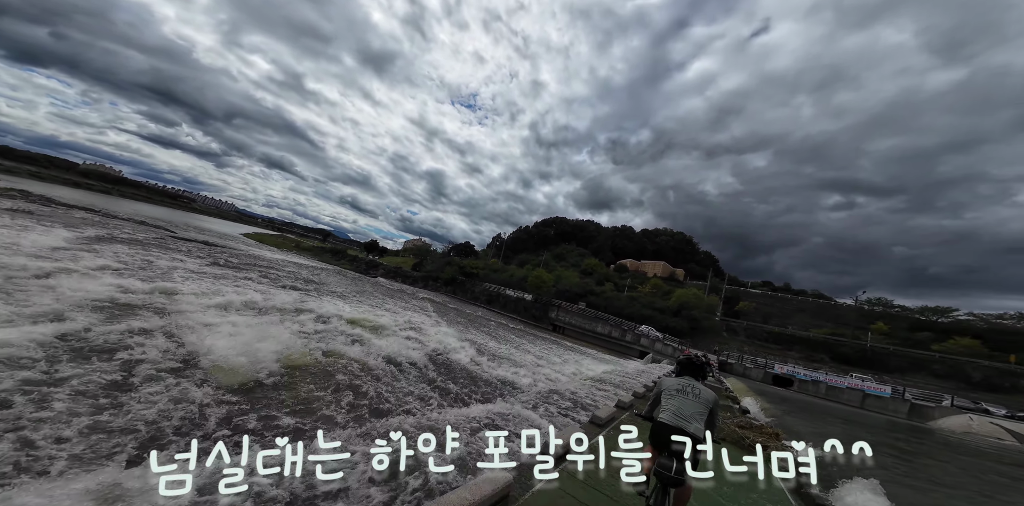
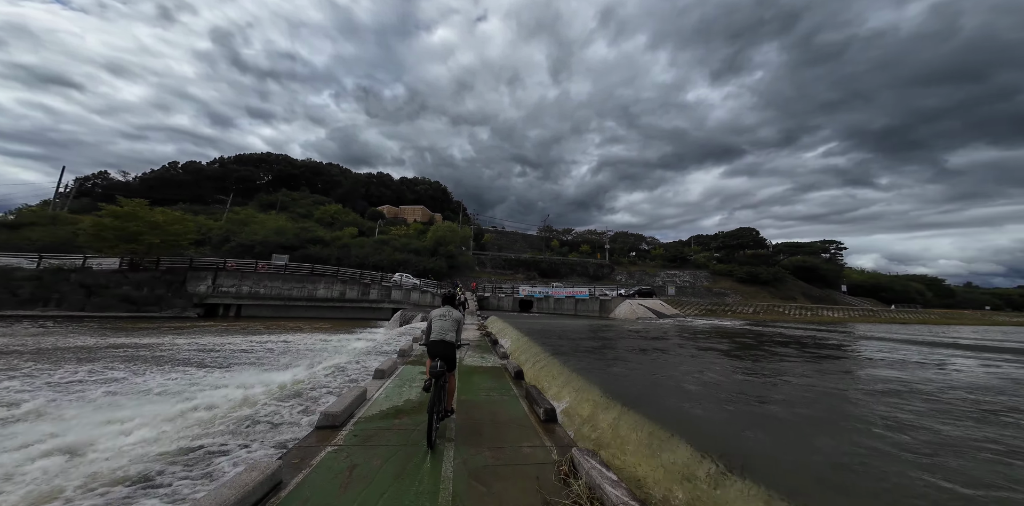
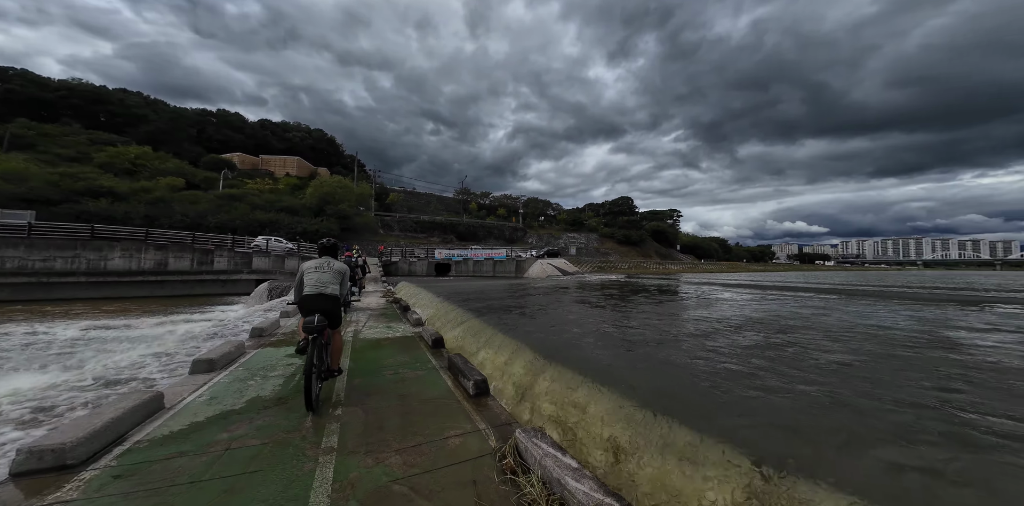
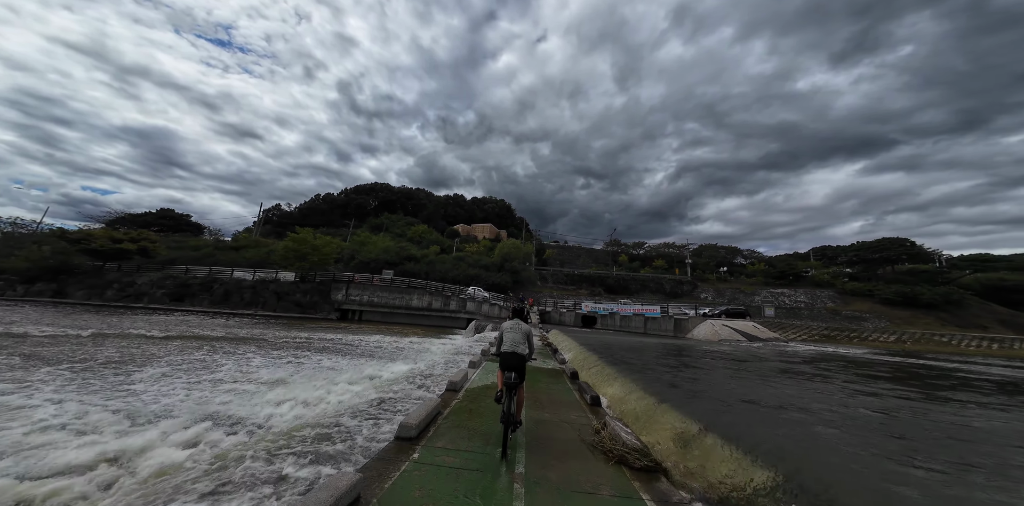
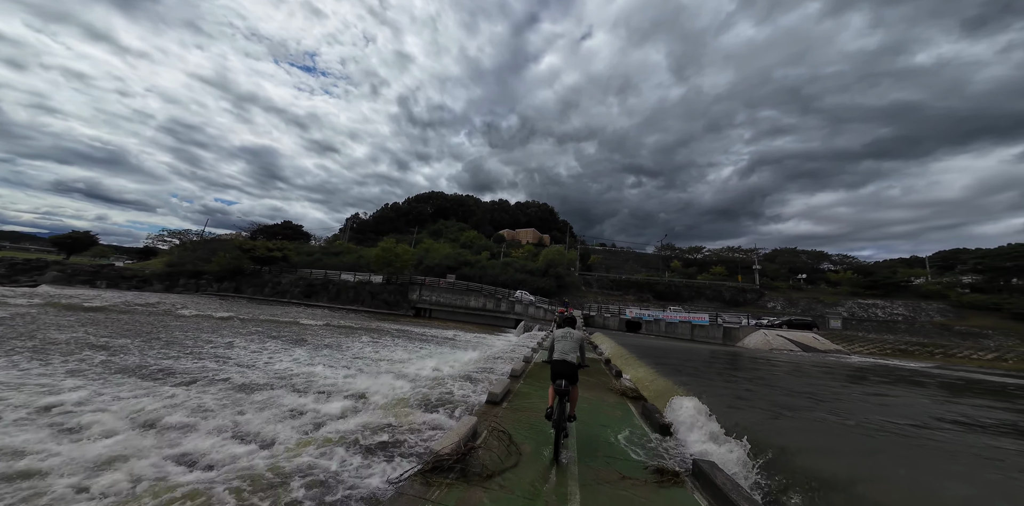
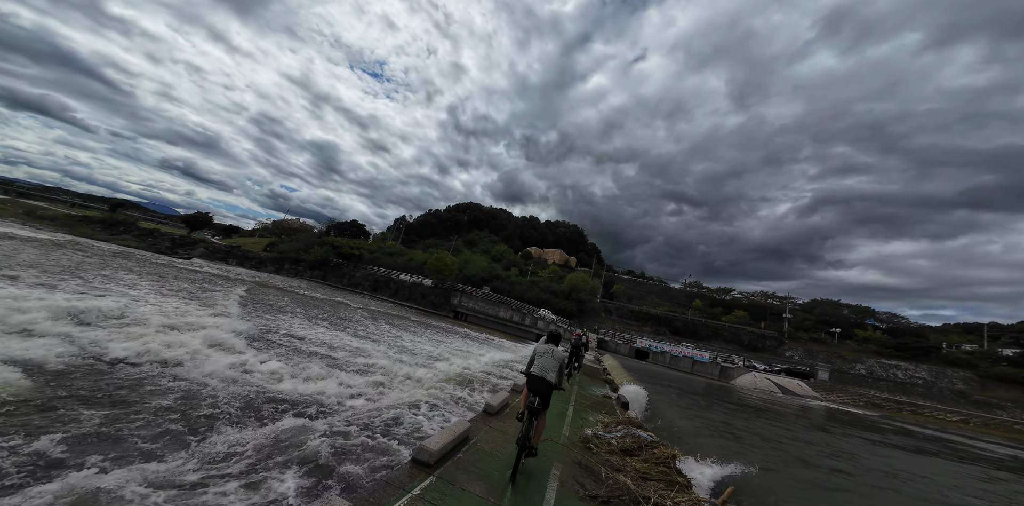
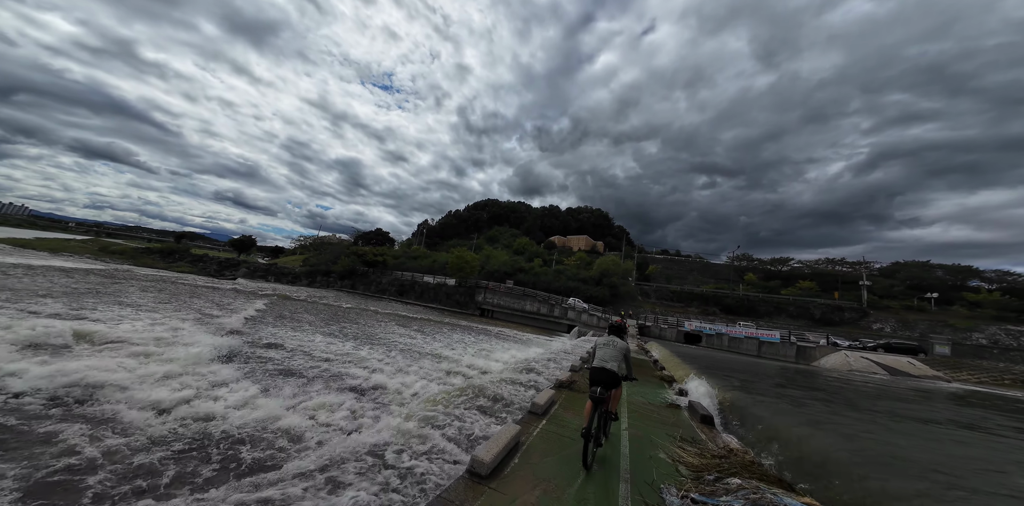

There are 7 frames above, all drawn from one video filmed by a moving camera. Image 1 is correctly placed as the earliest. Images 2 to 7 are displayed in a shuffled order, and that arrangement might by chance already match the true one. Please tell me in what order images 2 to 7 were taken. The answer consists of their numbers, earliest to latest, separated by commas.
6, 7, 5, 4, 2, 3
